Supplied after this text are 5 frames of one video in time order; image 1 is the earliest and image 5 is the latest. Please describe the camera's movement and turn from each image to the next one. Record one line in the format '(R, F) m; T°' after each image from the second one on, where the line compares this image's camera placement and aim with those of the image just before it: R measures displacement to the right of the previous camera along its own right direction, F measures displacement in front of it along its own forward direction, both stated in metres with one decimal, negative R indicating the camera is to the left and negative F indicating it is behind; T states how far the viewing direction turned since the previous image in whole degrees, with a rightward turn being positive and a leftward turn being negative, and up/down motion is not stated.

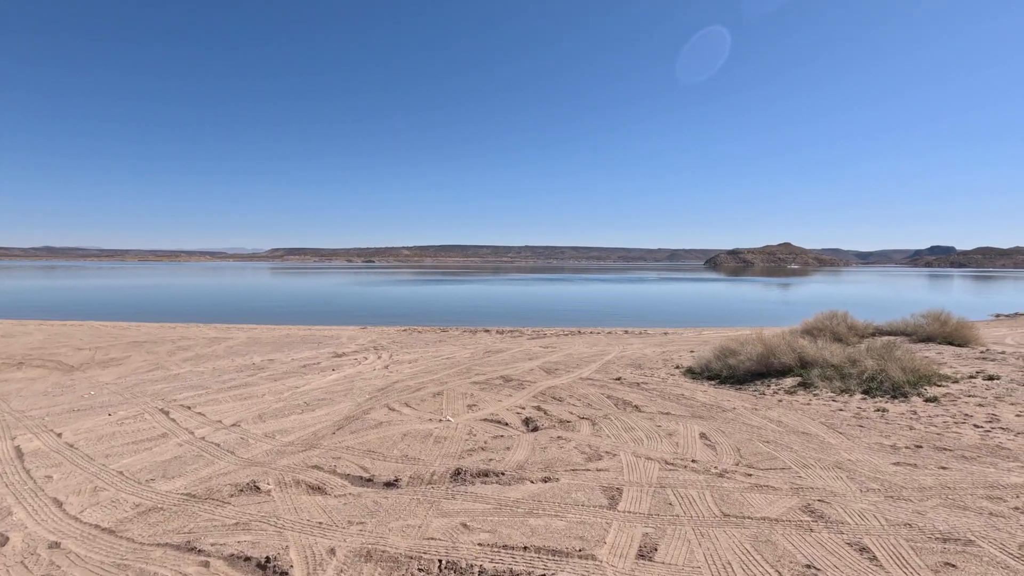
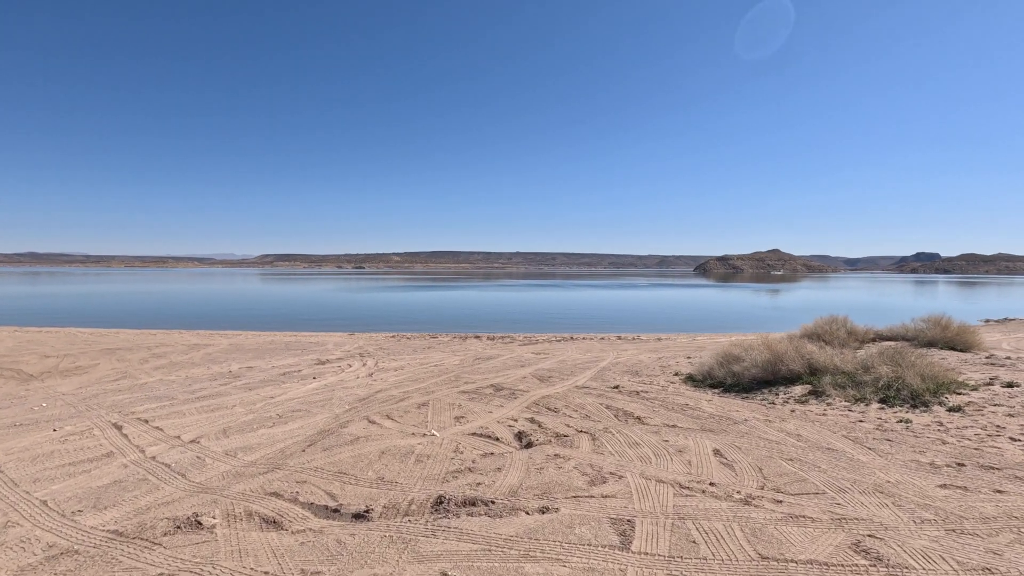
(0.0, +0.5) m; +1°
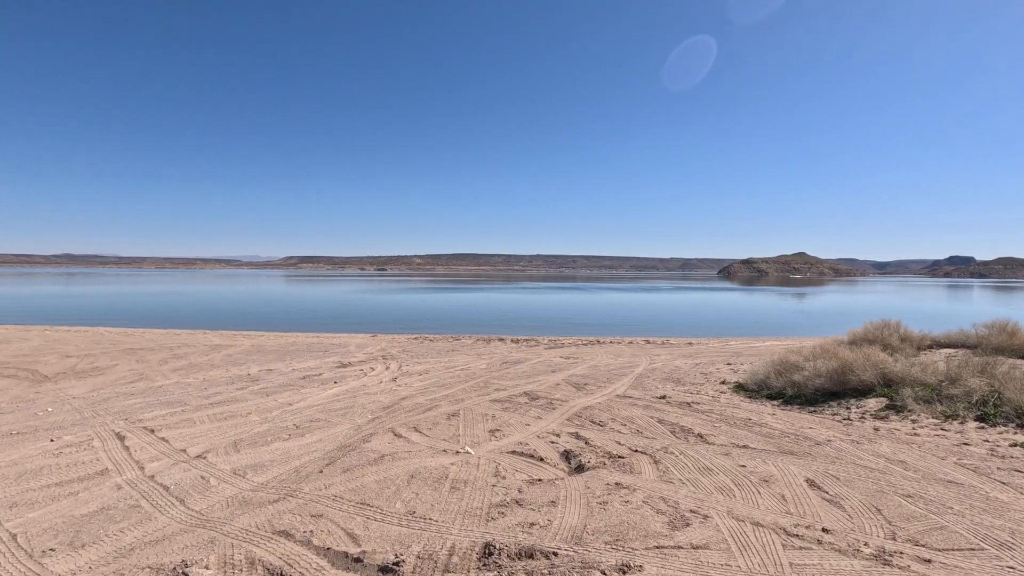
(-0.3, +0.7) m; -2°
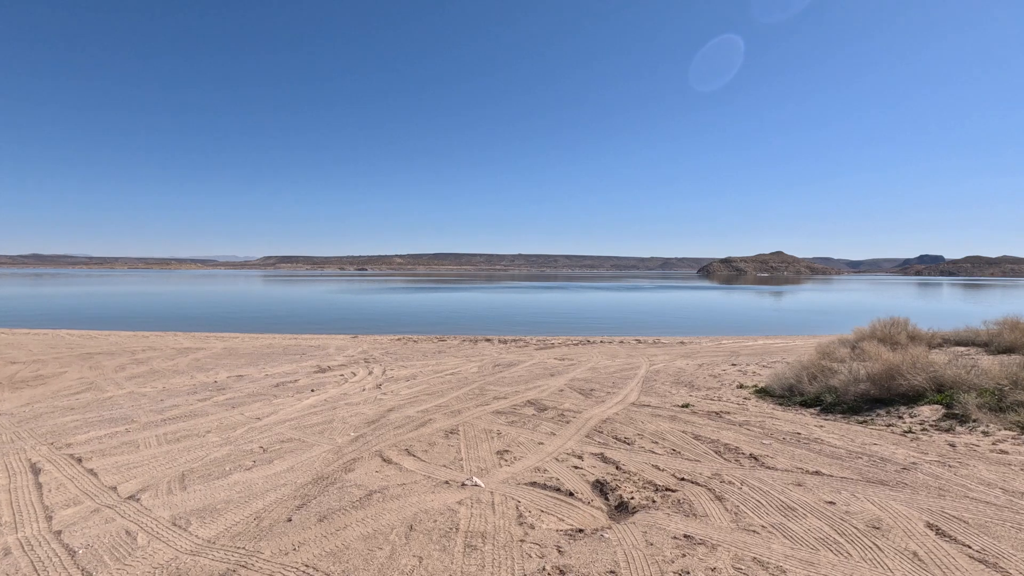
(-0.3, +0.9) m; +2°
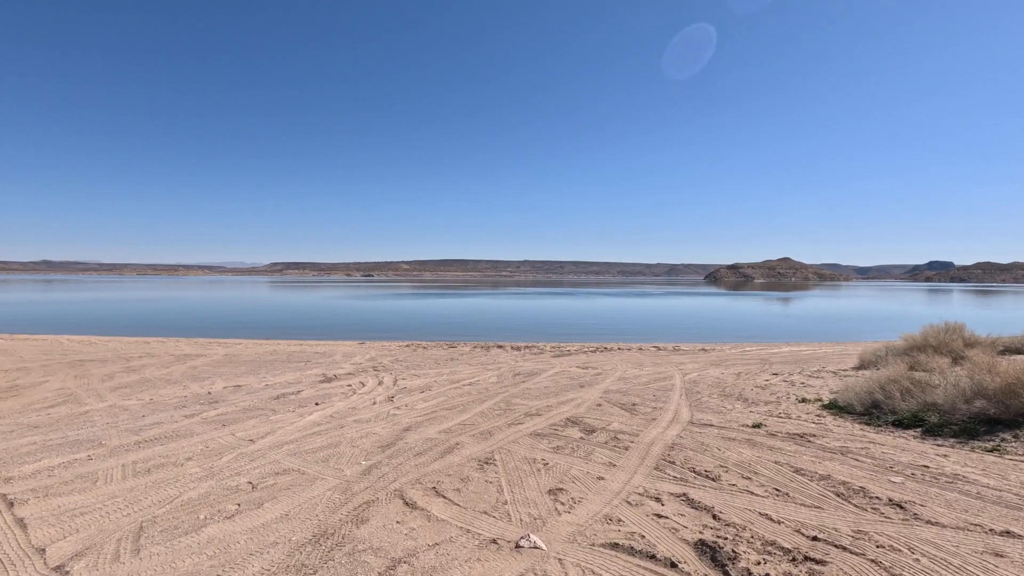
(-0.4, +1.0) m; -1°
